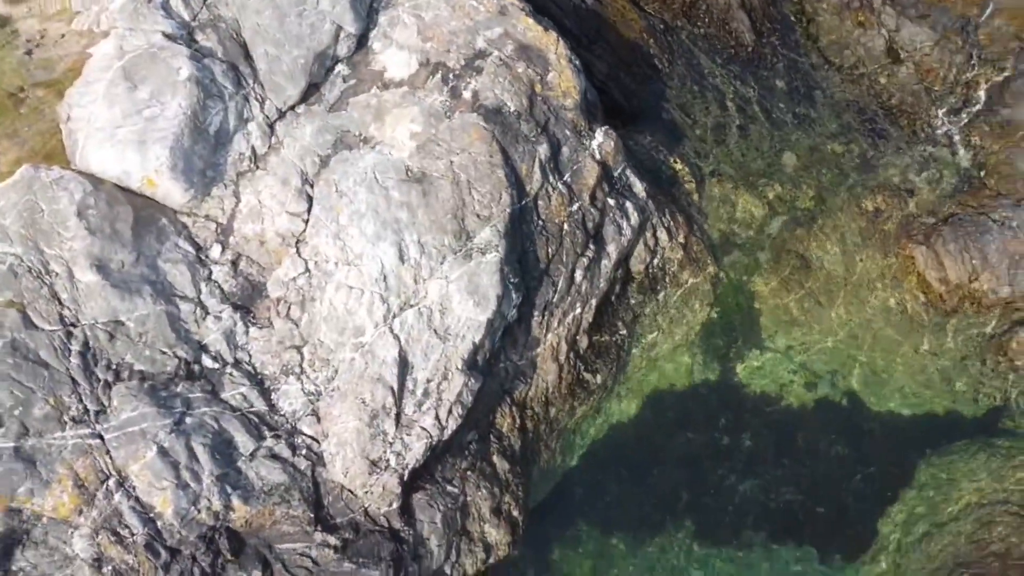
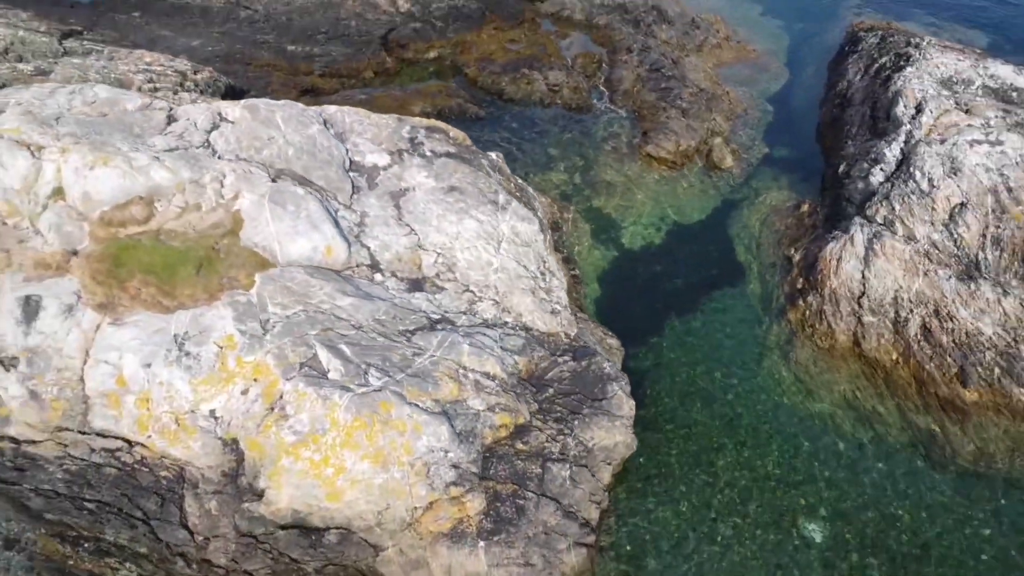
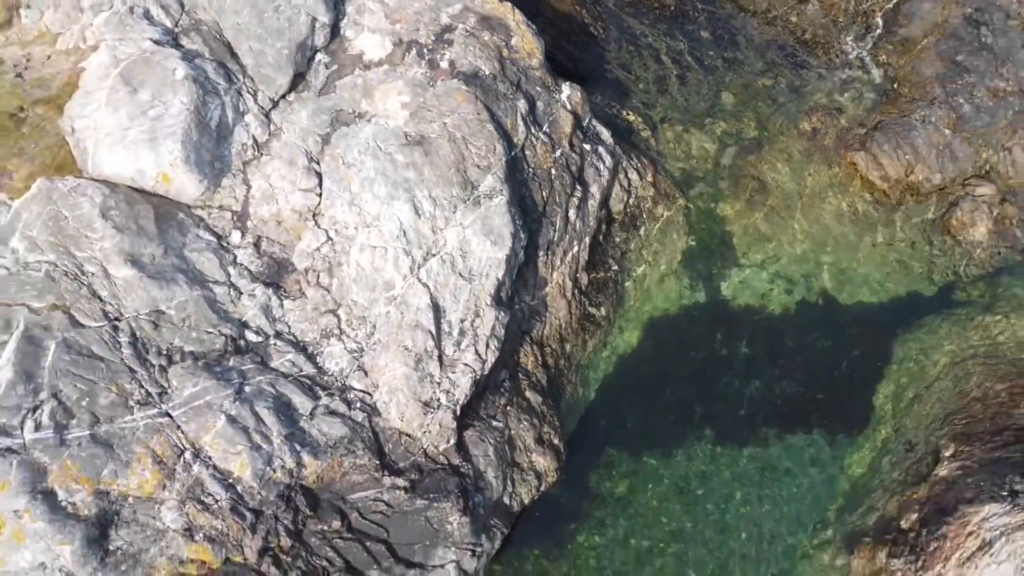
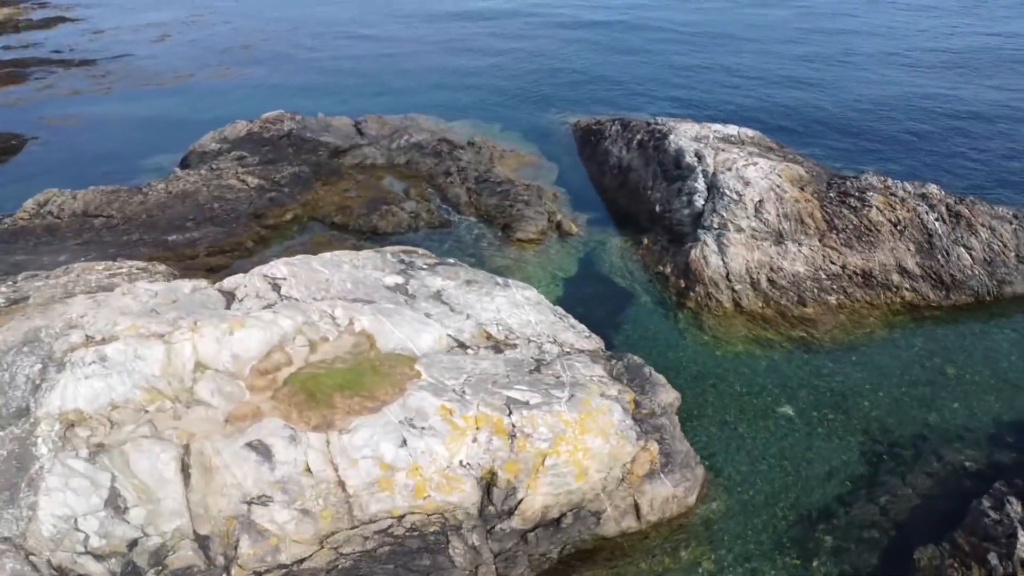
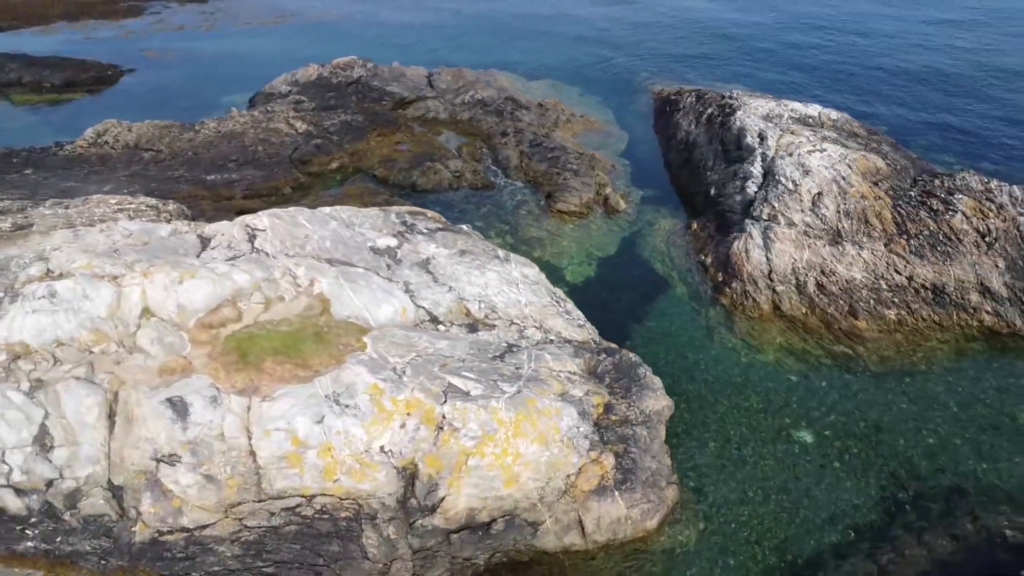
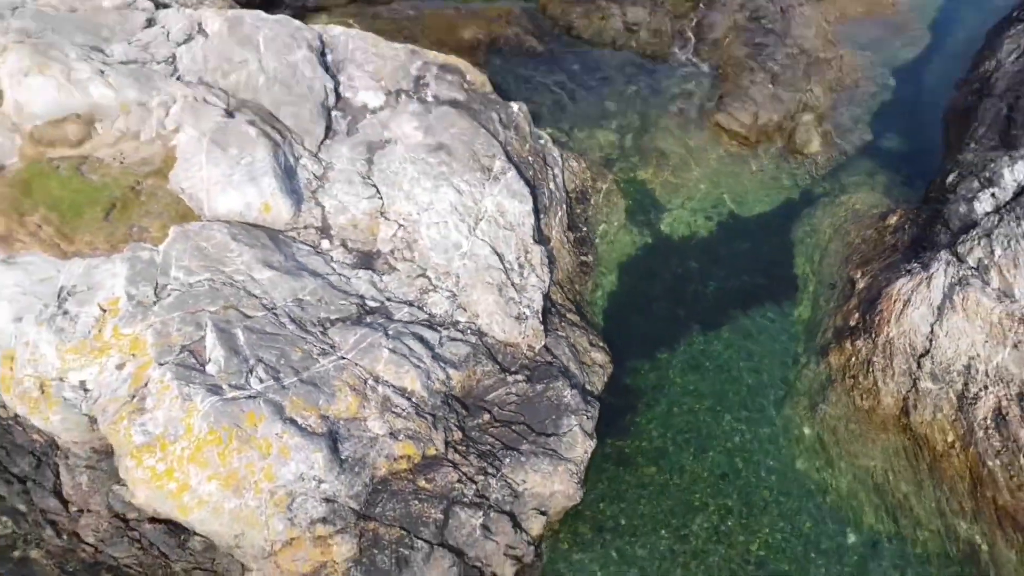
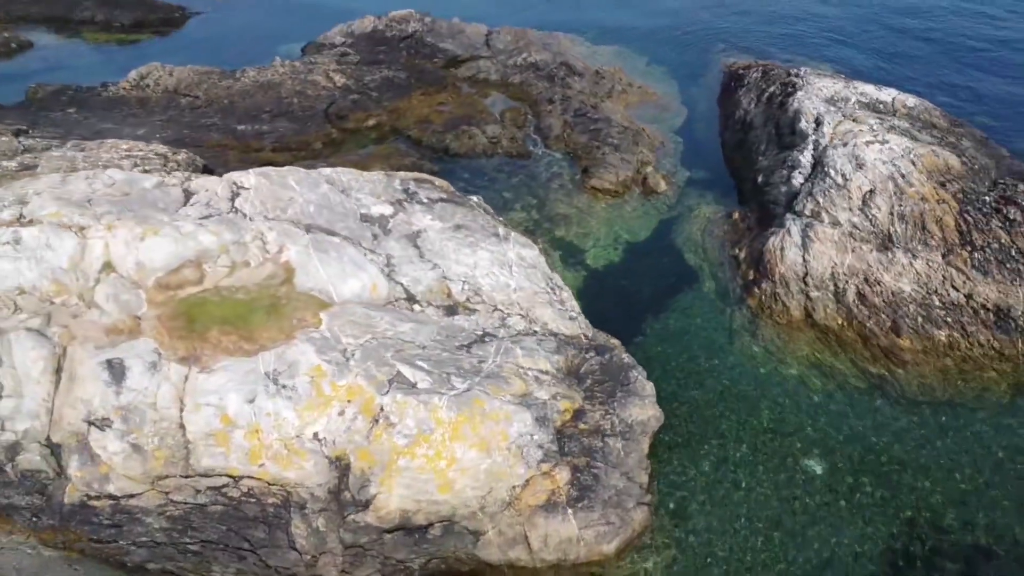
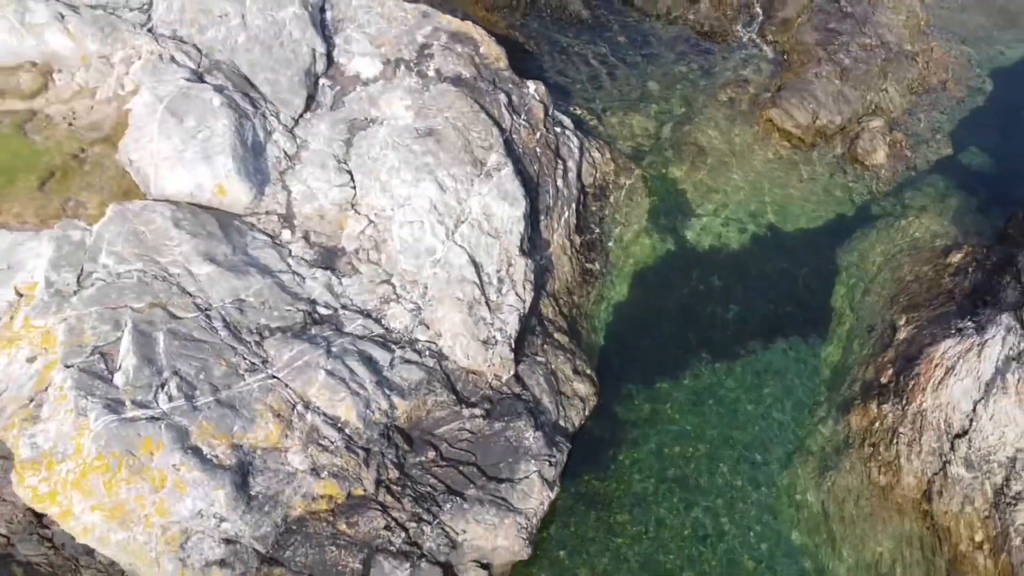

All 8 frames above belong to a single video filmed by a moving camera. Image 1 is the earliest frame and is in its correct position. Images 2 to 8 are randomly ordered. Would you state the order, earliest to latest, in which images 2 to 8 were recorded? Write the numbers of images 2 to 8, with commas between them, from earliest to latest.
3, 8, 6, 2, 7, 5, 4
